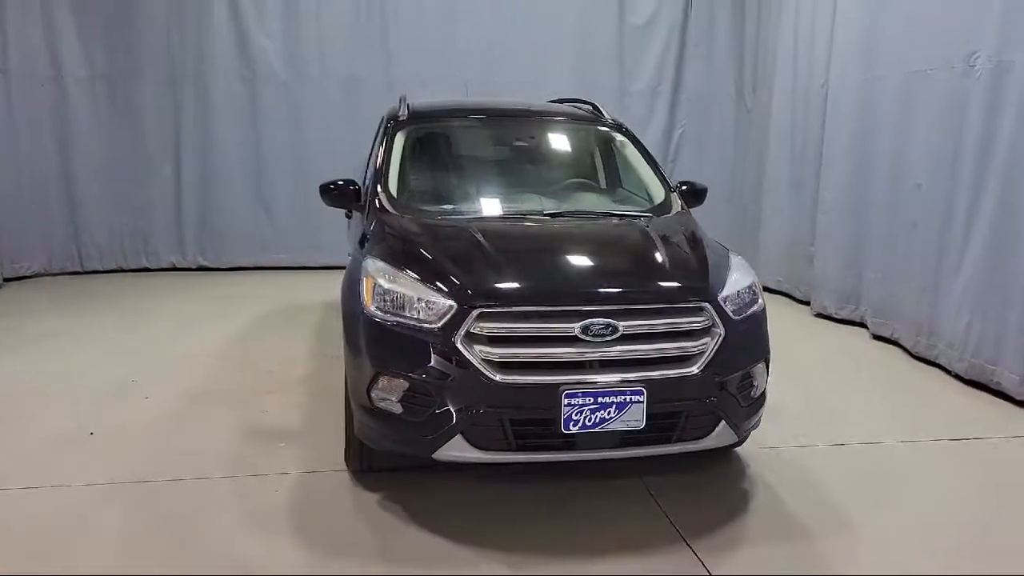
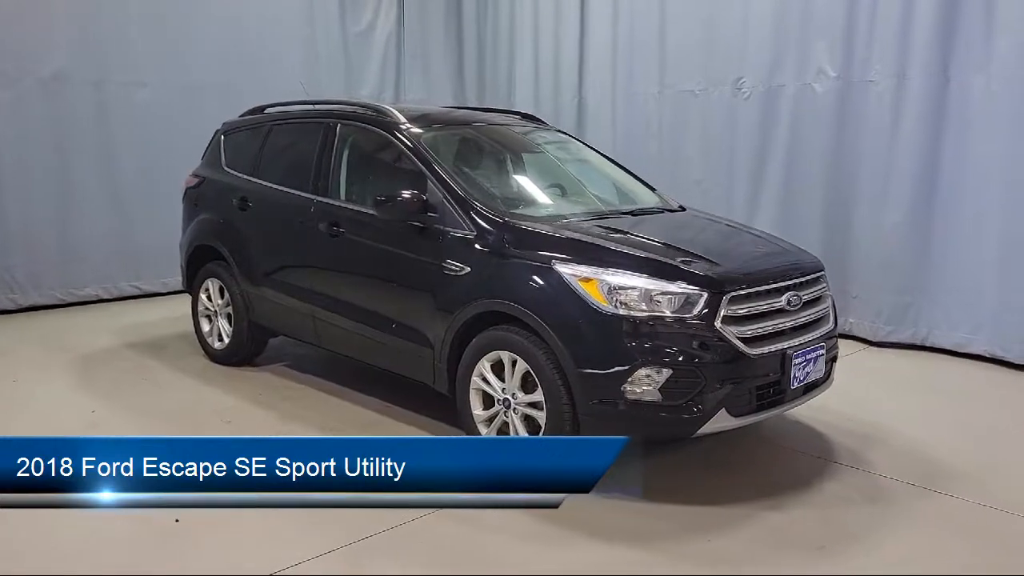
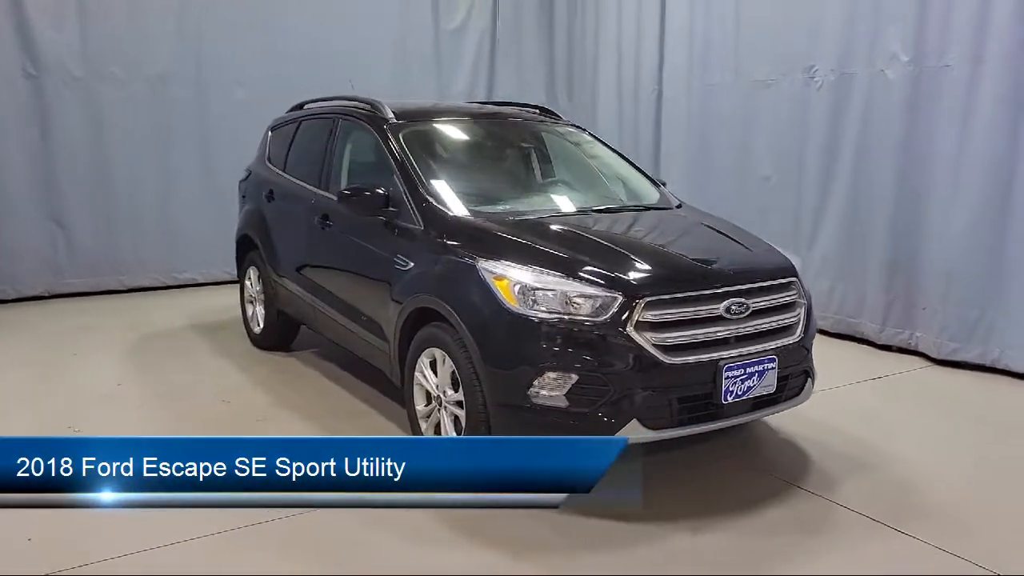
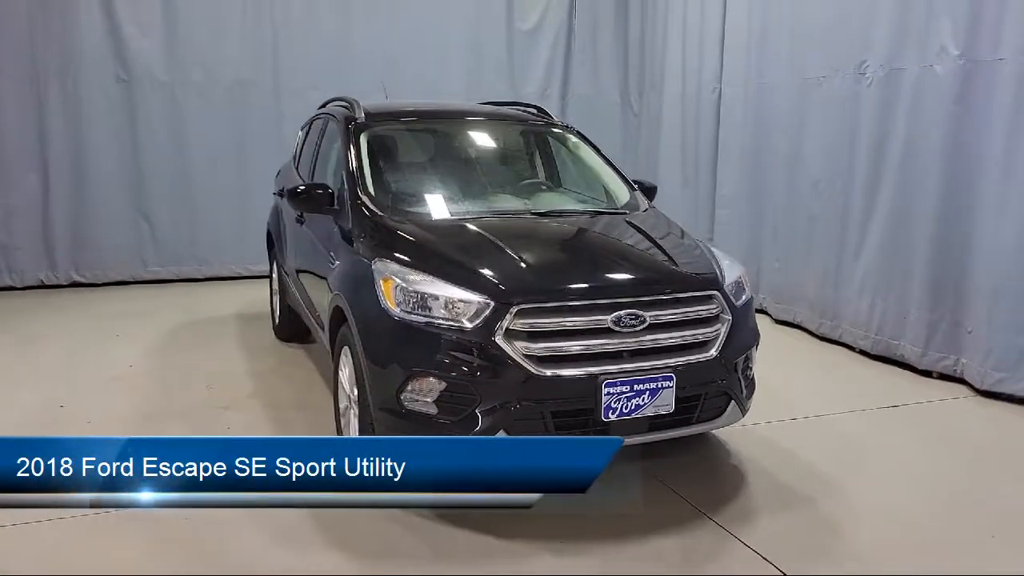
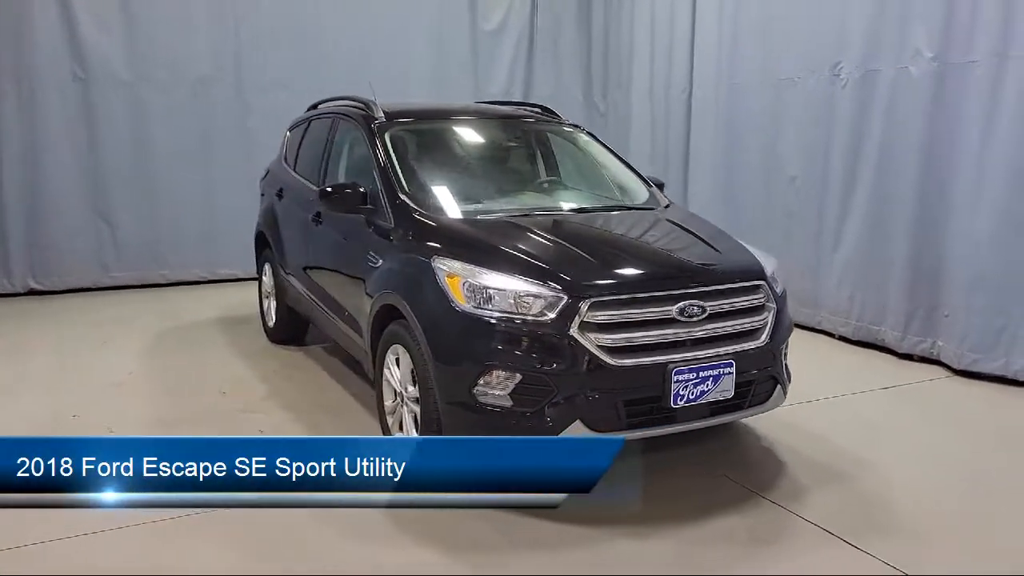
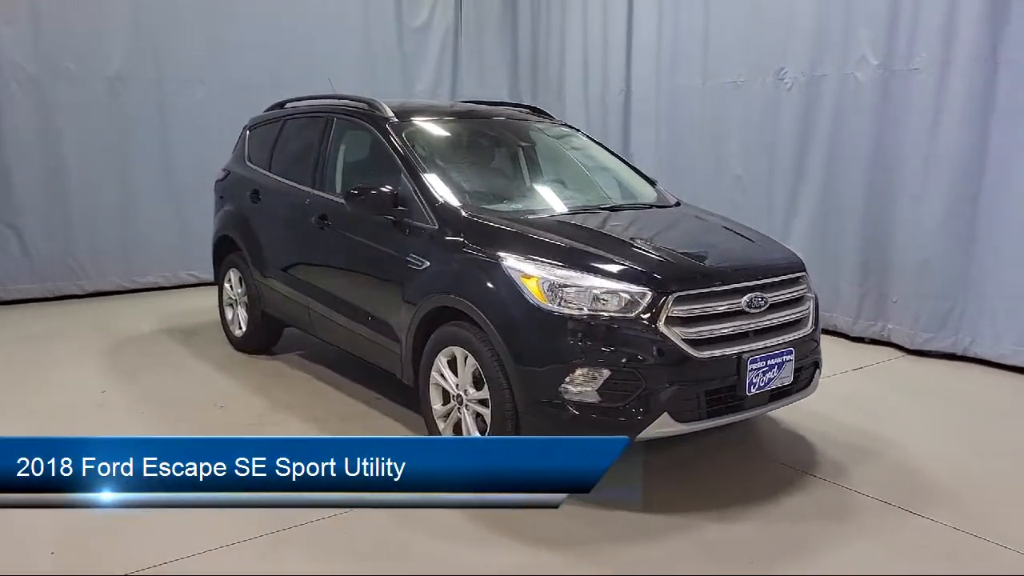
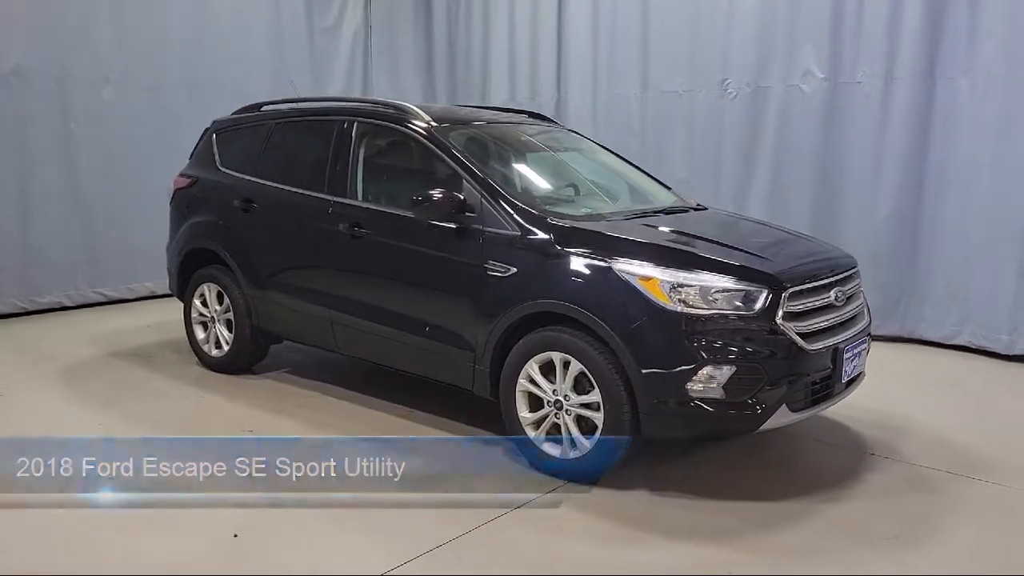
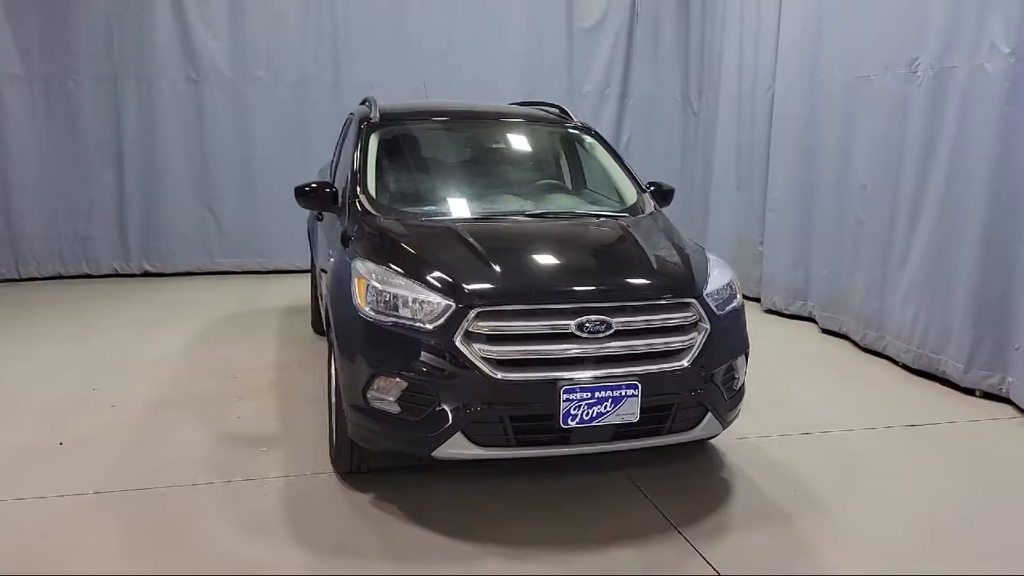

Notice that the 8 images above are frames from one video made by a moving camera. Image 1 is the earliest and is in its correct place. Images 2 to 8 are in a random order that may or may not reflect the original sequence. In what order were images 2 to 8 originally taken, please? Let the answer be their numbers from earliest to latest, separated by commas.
8, 4, 5, 3, 6, 2, 7
